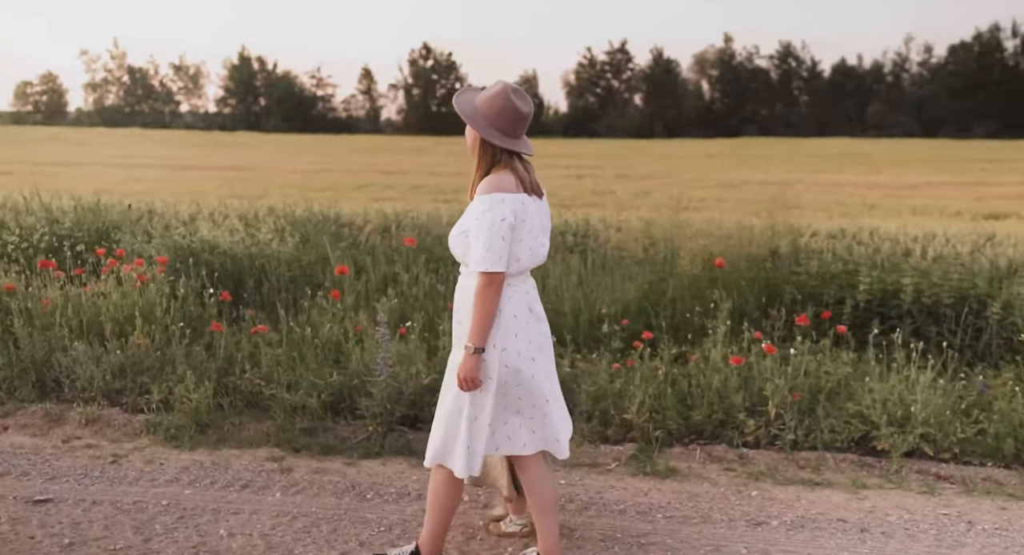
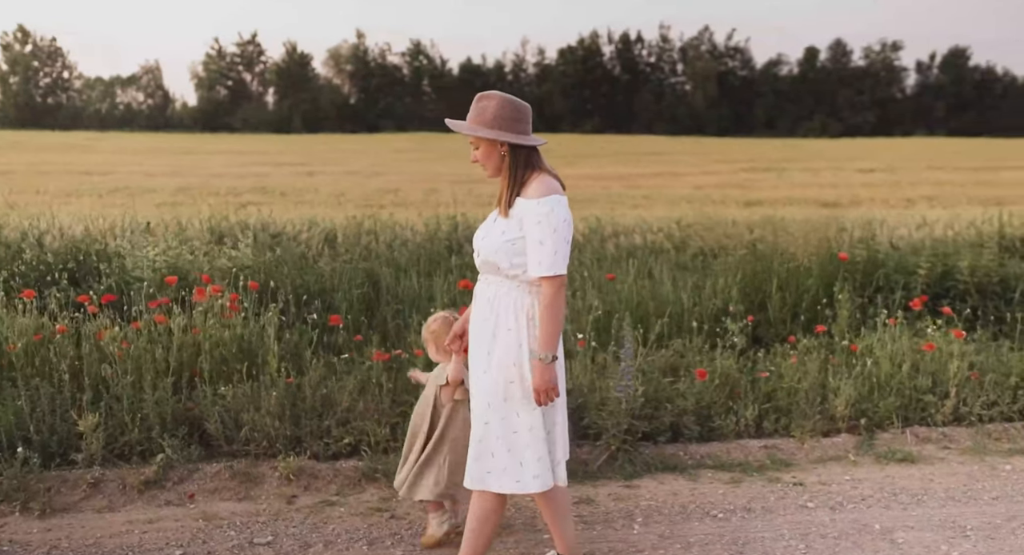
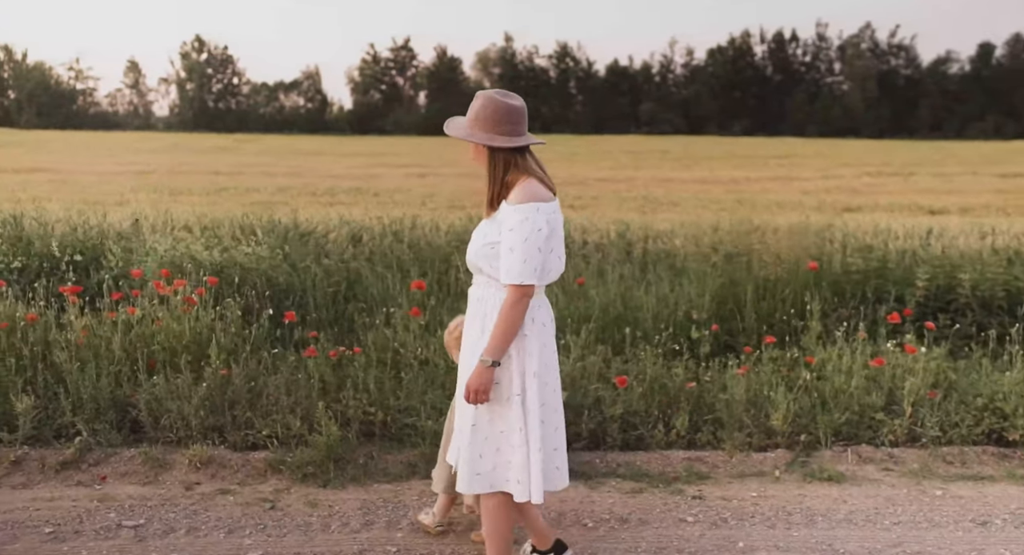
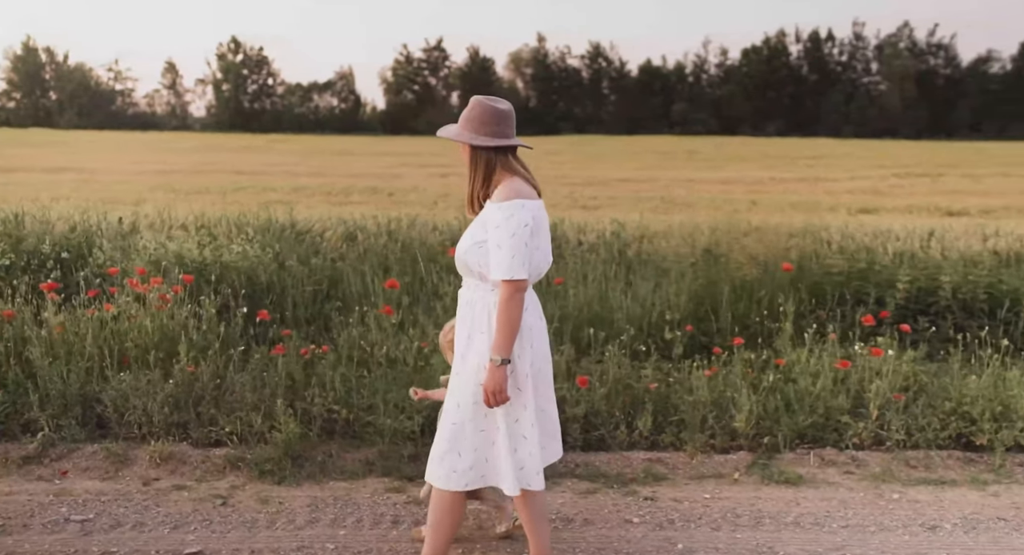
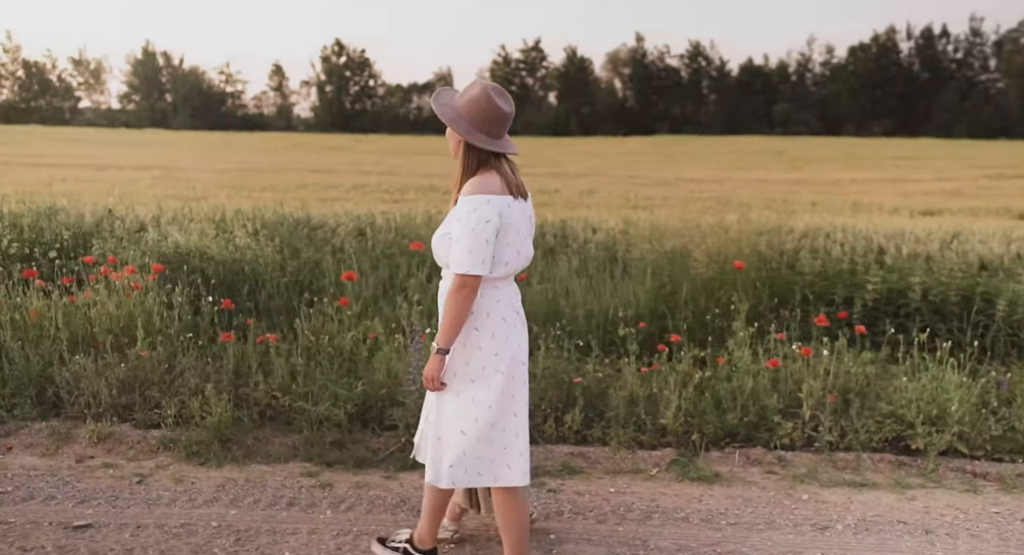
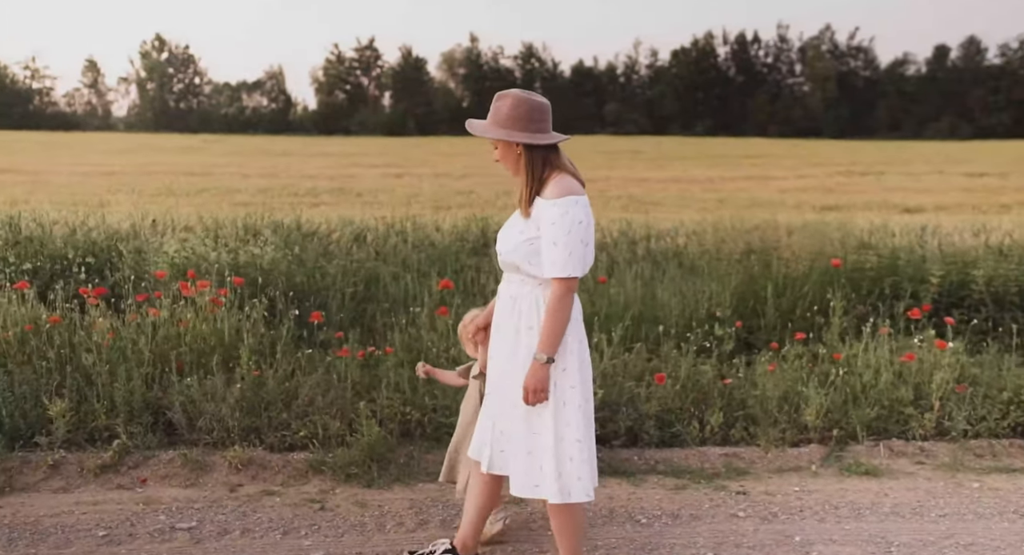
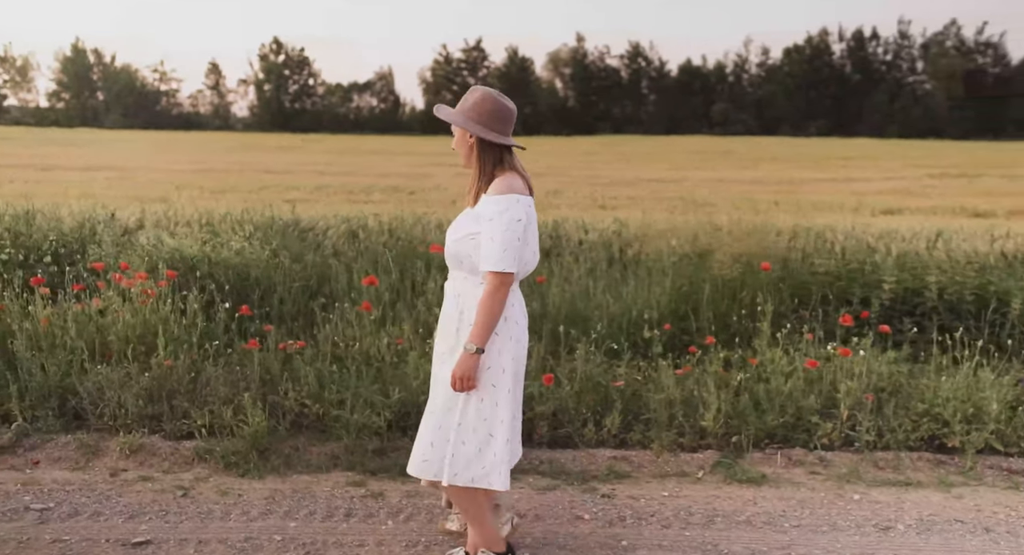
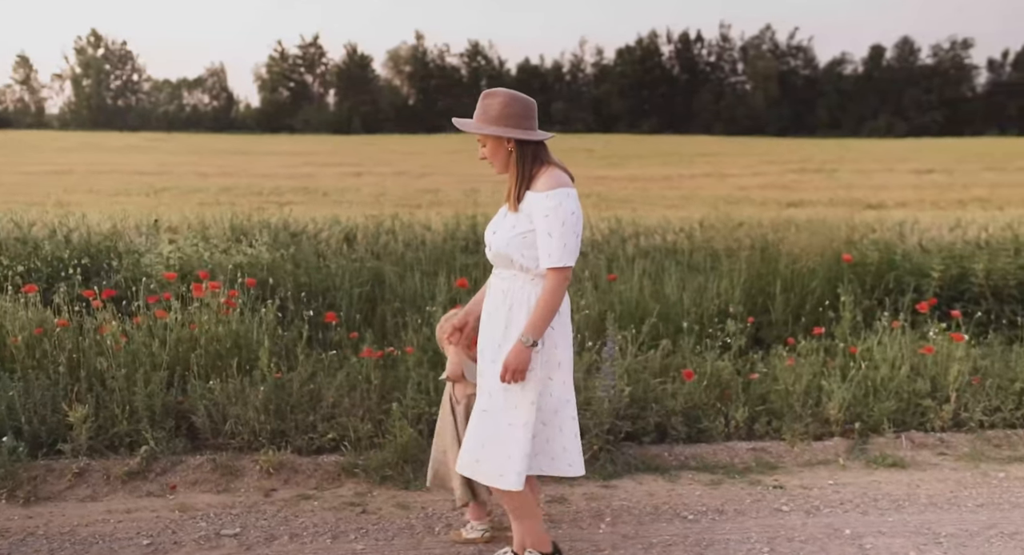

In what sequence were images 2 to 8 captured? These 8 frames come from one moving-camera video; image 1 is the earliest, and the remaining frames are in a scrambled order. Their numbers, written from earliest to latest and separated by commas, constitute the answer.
5, 7, 4, 3, 6, 8, 2
